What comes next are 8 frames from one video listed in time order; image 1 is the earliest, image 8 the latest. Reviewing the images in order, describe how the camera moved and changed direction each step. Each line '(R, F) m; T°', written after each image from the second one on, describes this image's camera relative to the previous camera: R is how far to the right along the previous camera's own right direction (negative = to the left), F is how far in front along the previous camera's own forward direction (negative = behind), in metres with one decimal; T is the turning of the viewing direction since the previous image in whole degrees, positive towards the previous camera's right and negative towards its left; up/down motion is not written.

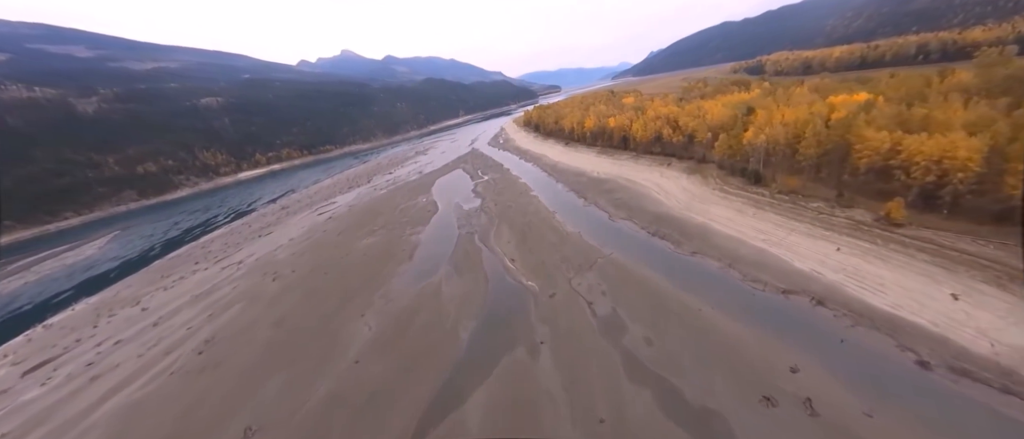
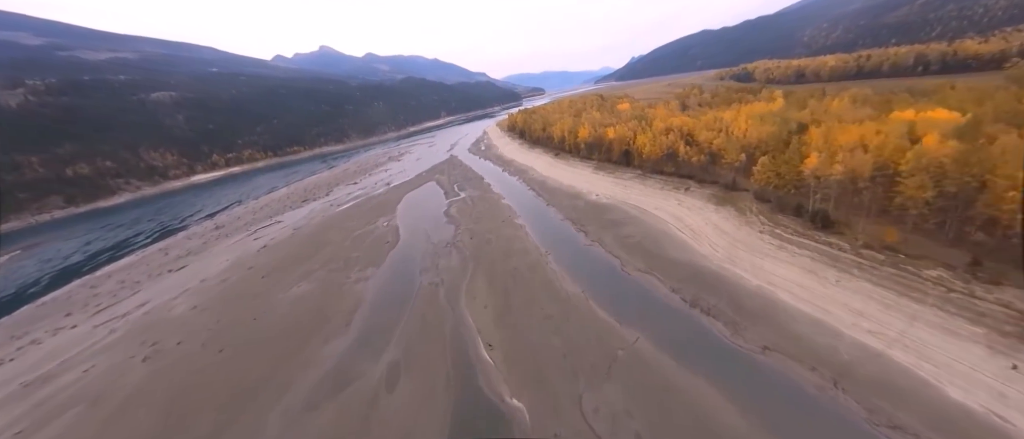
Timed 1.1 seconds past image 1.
(+0.2, +4.3) m; +3°
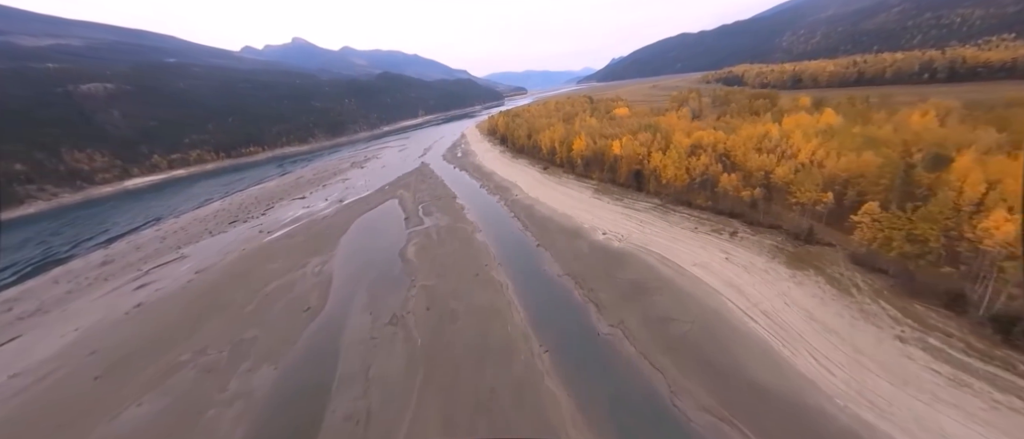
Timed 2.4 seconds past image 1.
(+0.2, +5.0) m; +3°
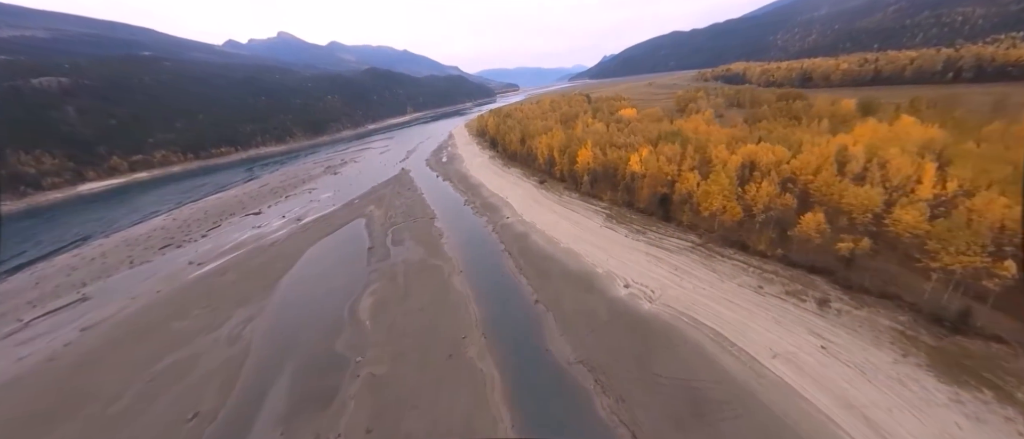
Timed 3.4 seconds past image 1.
(+0.1, +3.7) m; +1°
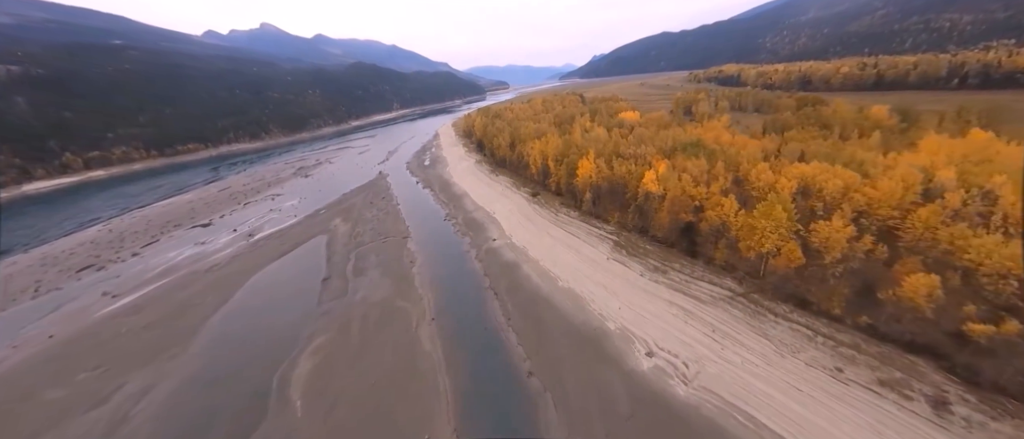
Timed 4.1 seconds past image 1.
(+0.1, +2.6) m; +2°
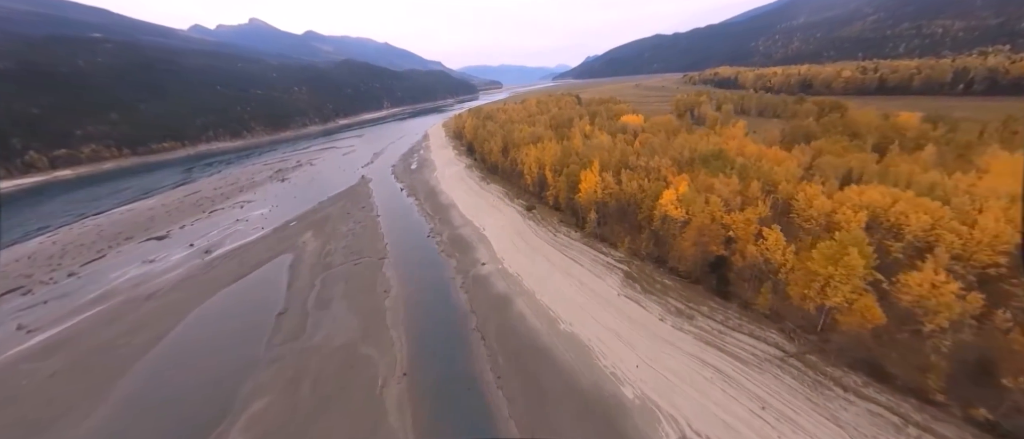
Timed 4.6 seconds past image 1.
(+0.1, +1.9) m; +1°
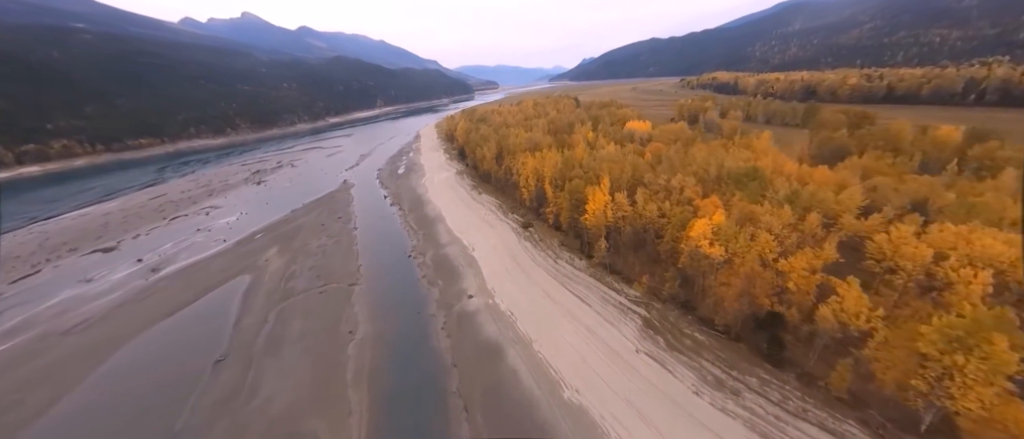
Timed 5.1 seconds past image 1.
(0.0, +1.9) m; +1°
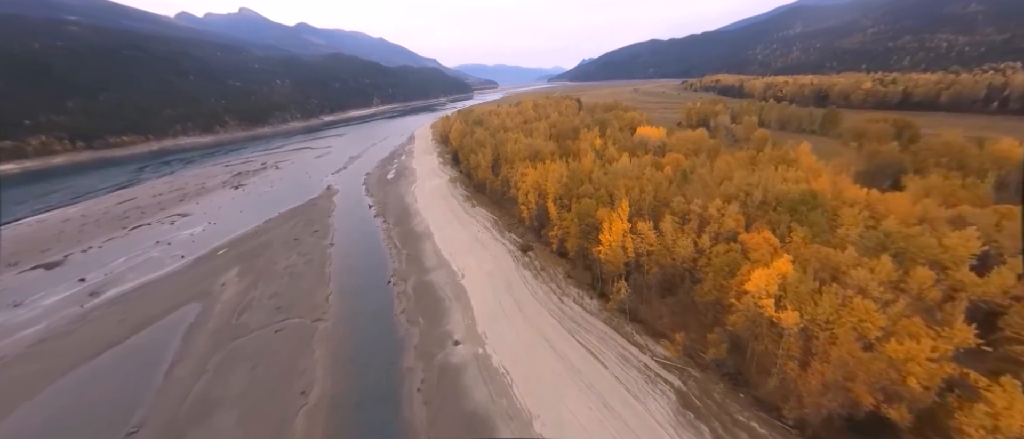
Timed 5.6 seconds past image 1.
(0.0, +1.8) m; 0°
